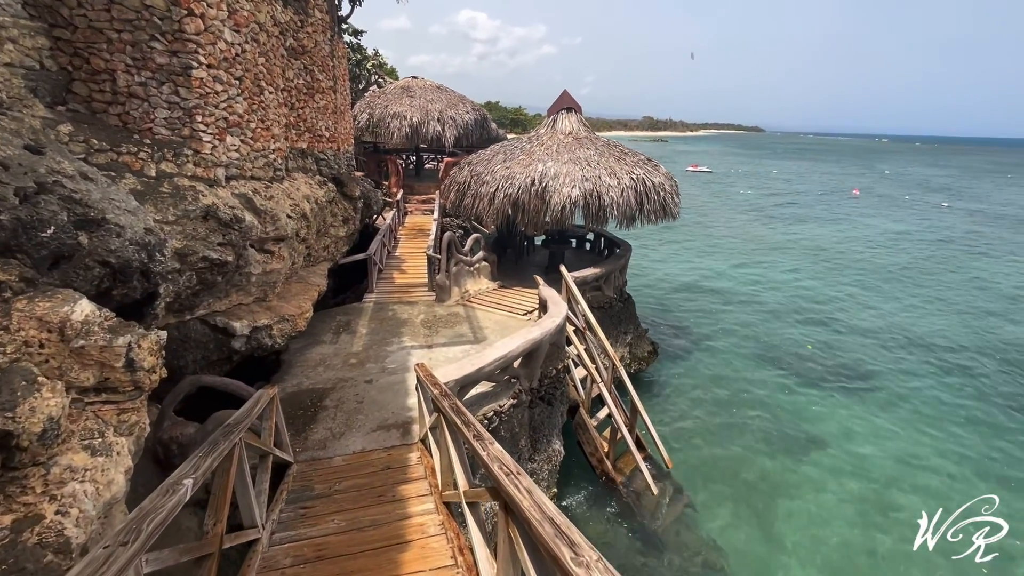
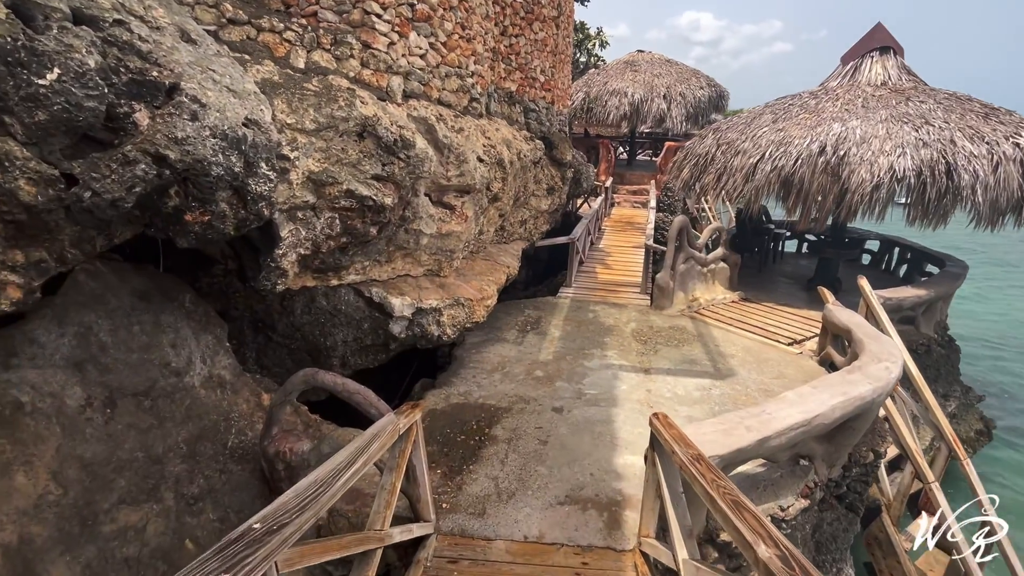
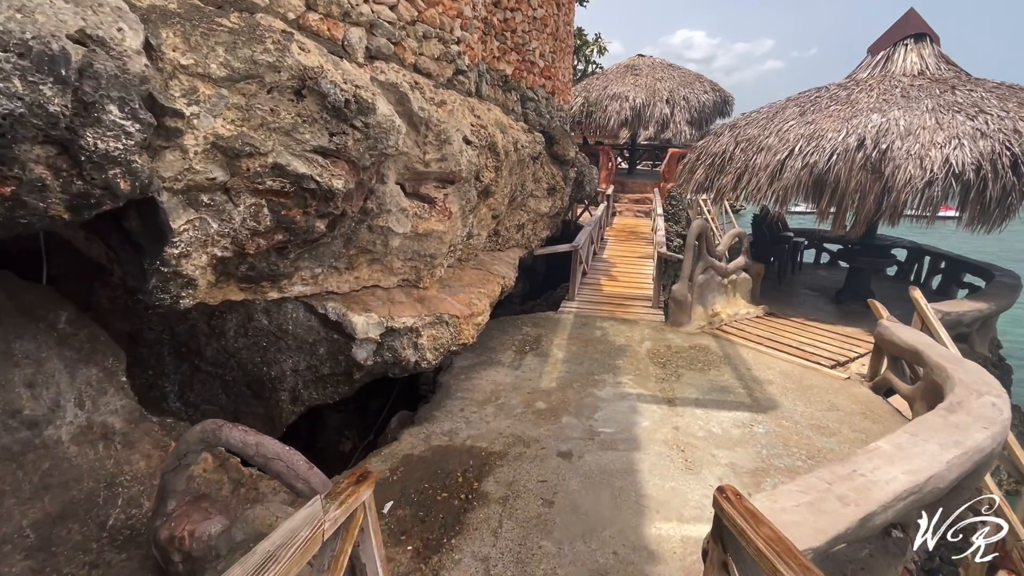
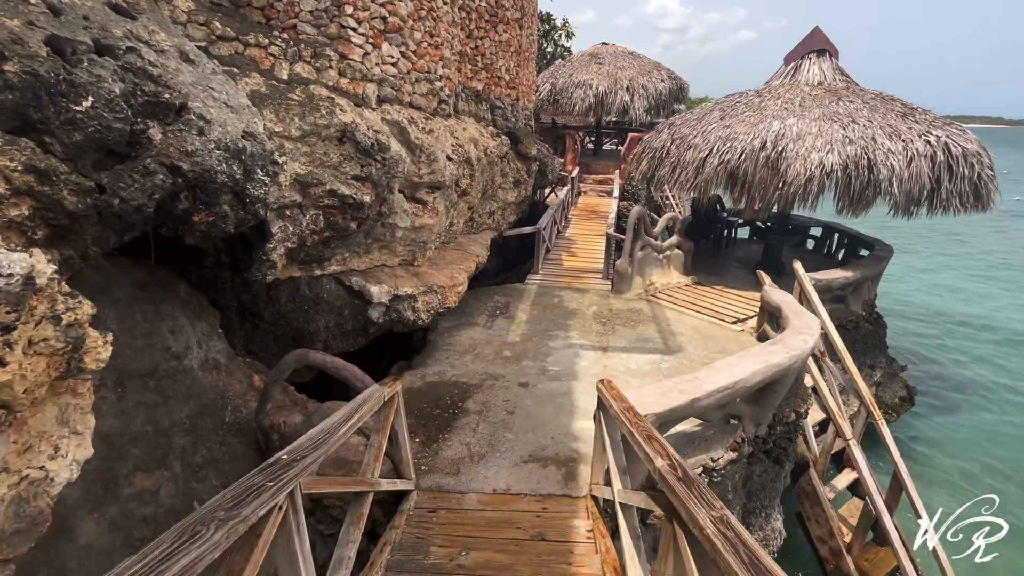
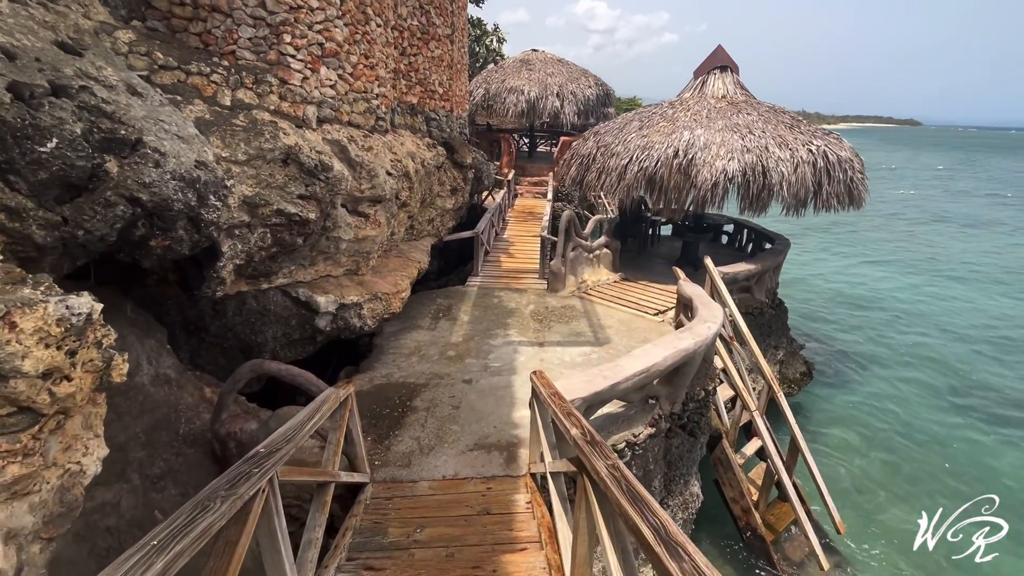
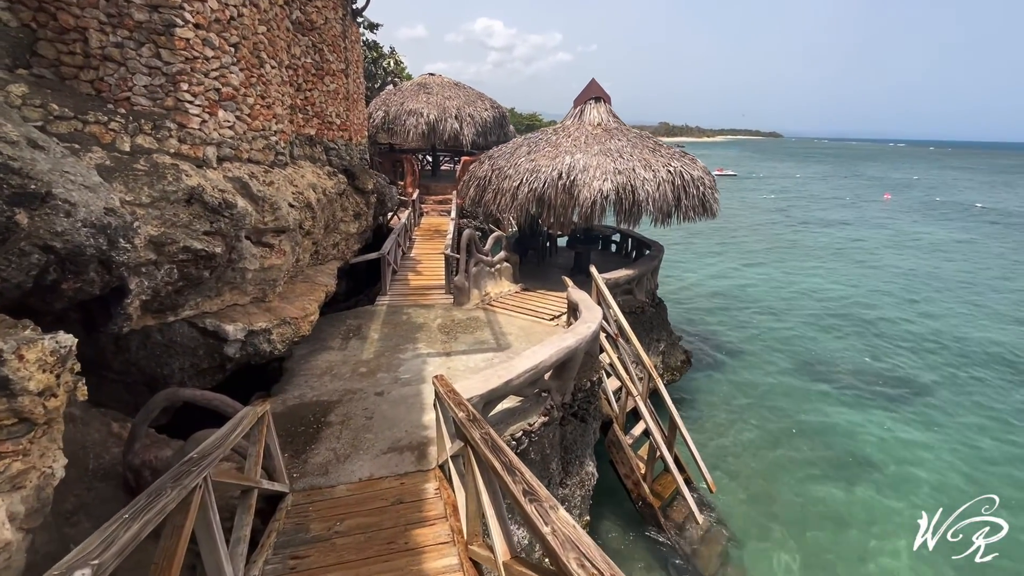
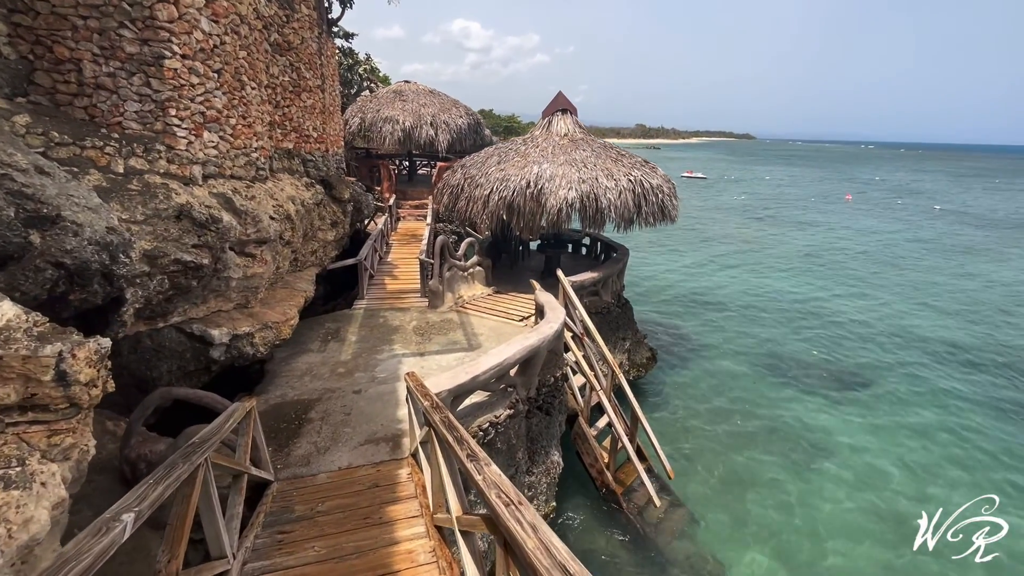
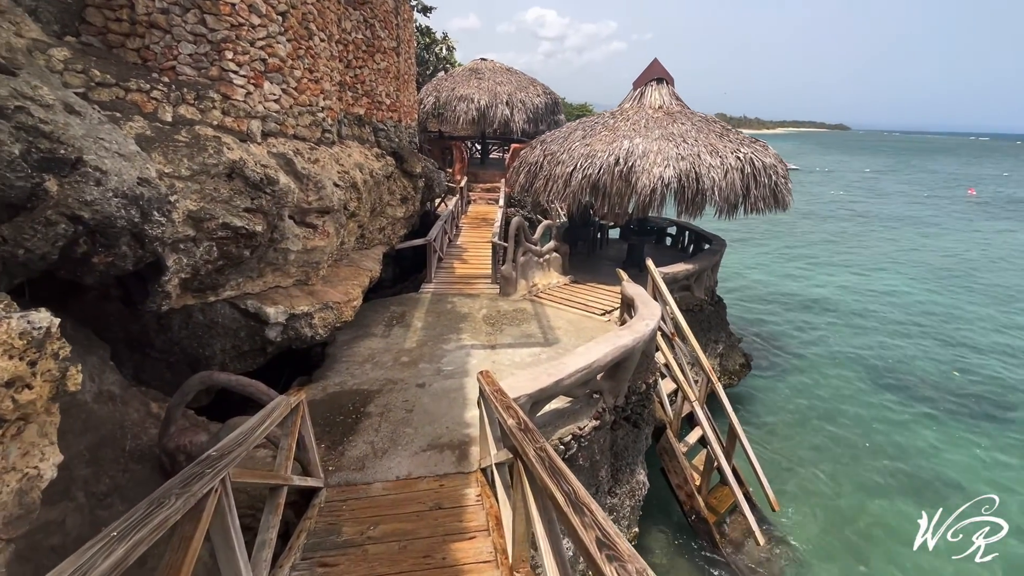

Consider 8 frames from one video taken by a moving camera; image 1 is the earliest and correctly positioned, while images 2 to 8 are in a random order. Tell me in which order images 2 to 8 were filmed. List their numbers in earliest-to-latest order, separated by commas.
7, 6, 8, 5, 4, 2, 3
